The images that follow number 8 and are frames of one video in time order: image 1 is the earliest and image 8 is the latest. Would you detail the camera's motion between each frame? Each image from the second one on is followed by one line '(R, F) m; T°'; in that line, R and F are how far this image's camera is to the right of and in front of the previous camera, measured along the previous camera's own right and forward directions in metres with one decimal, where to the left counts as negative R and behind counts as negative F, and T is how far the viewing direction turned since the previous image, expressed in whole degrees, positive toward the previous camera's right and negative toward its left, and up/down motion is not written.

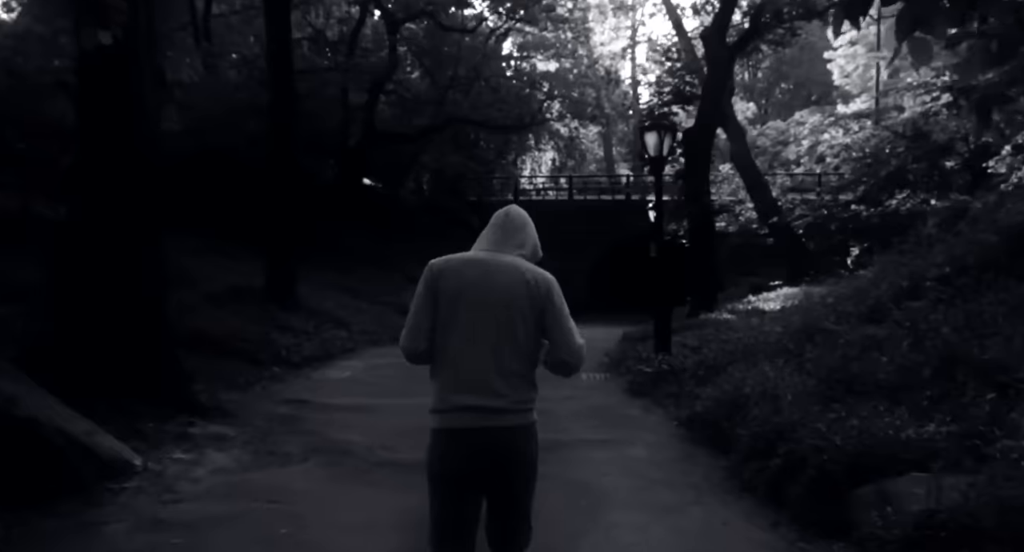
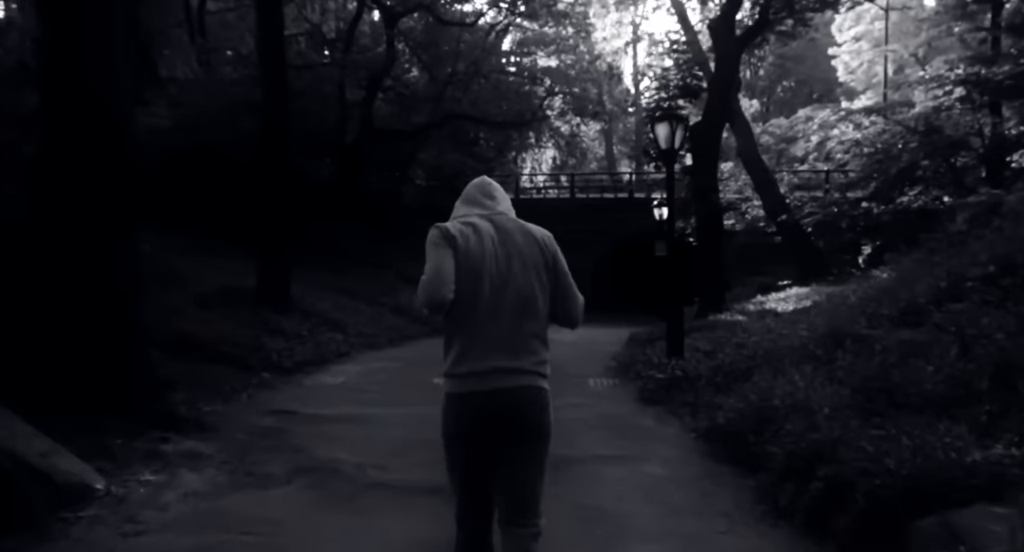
(0.0, +0.8) m; 0°
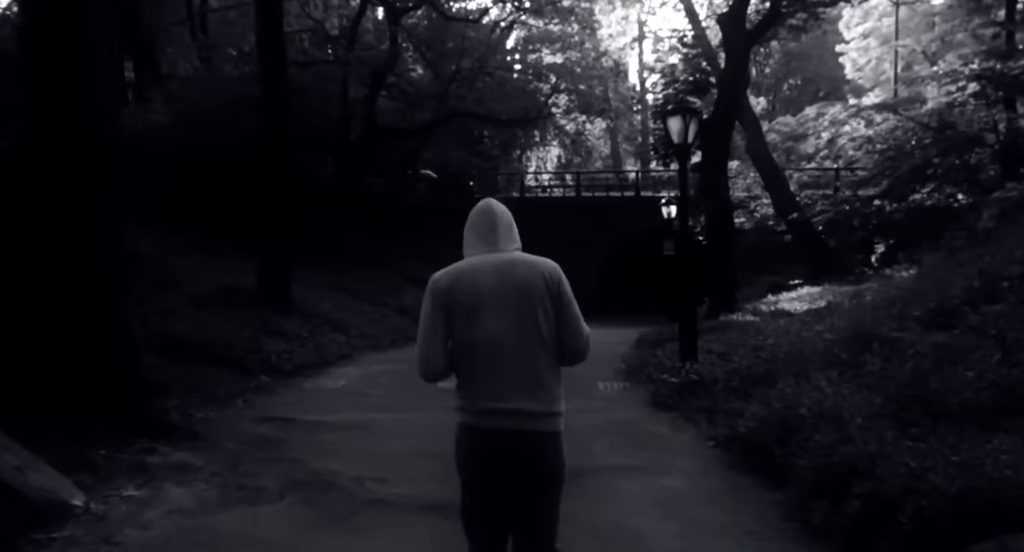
(0.0, +0.5) m; 0°
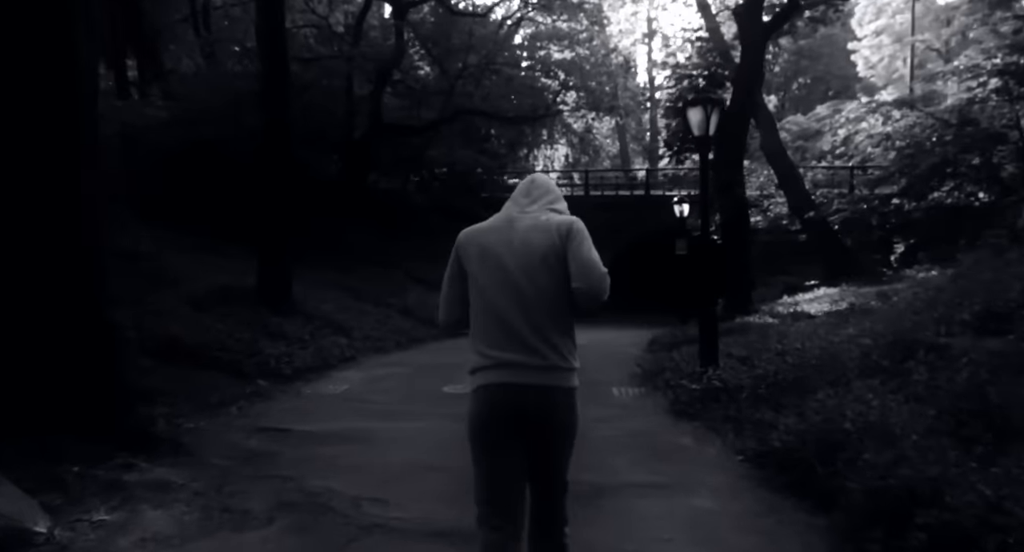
(-0.1, +0.7) m; 0°
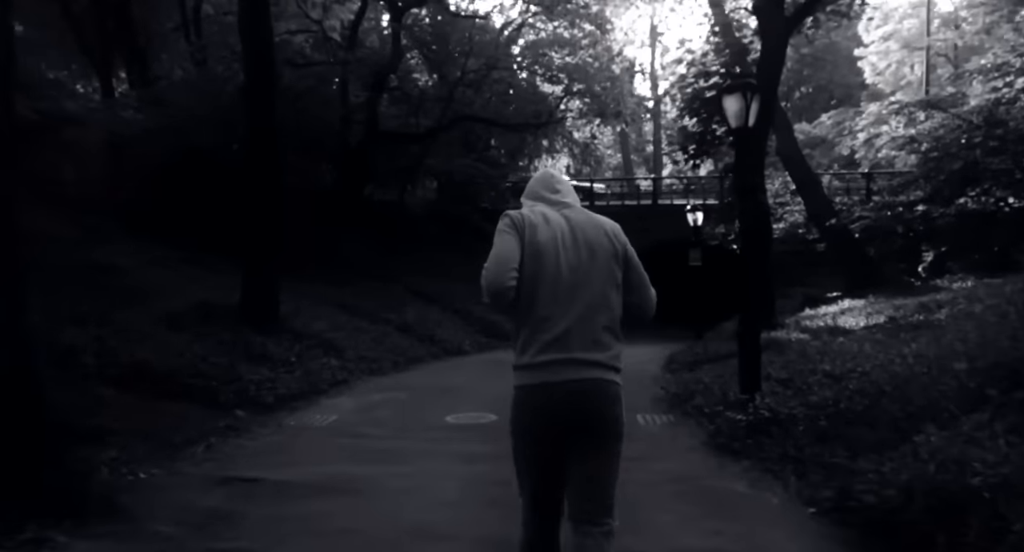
(-0.1, +1.5) m; 0°
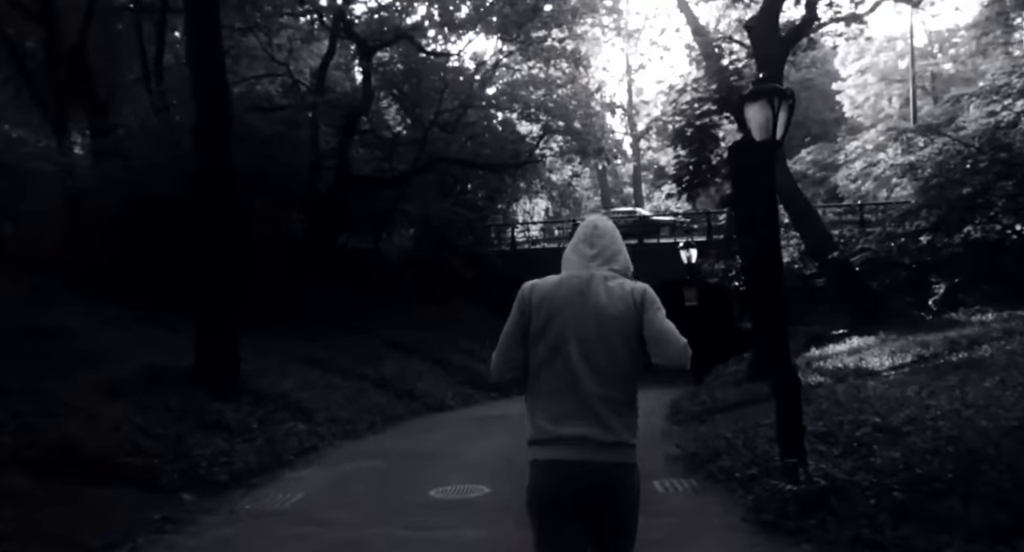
(-0.1, +1.6) m; +1°
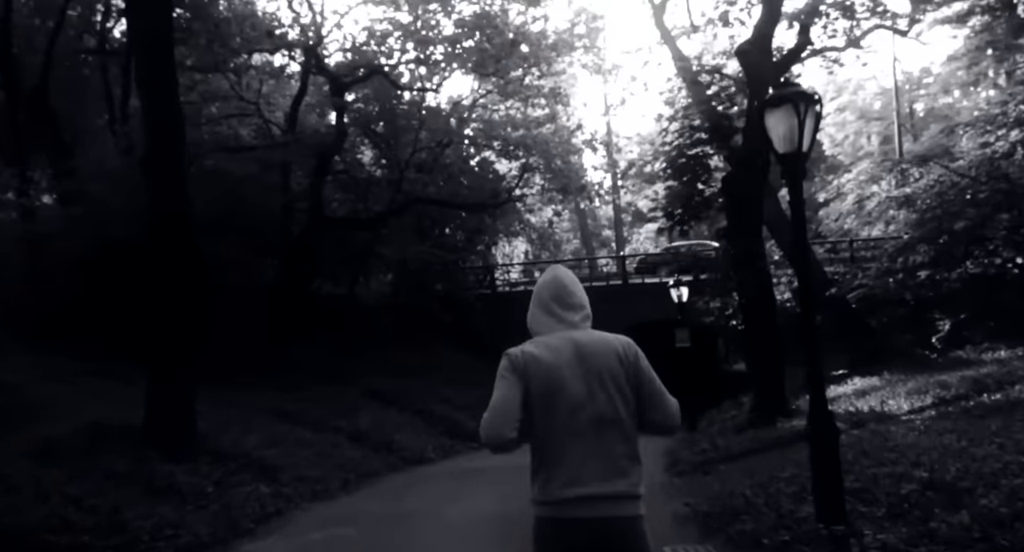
(-0.1, +1.2) m; +1°
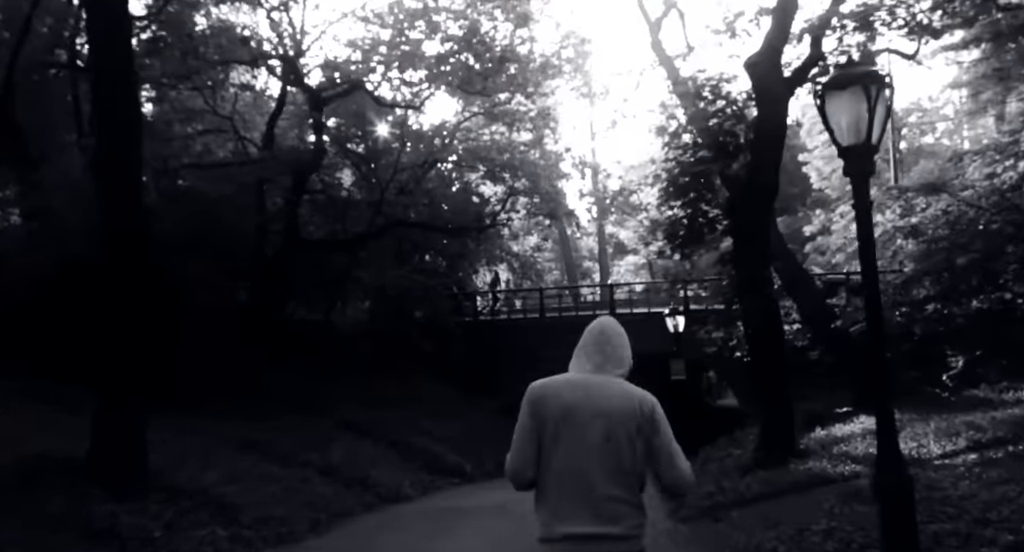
(-0.2, +1.3) m; +1°
